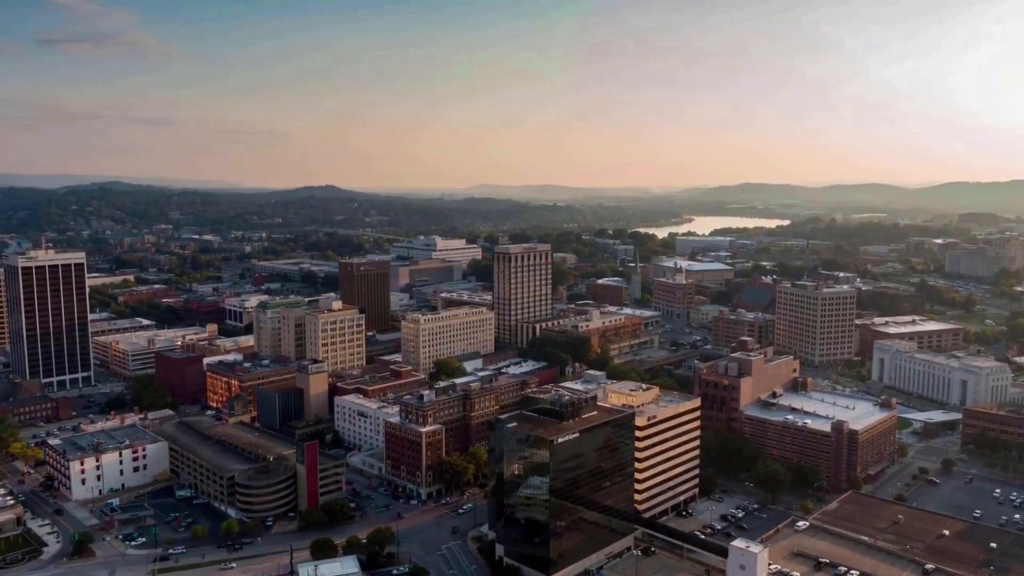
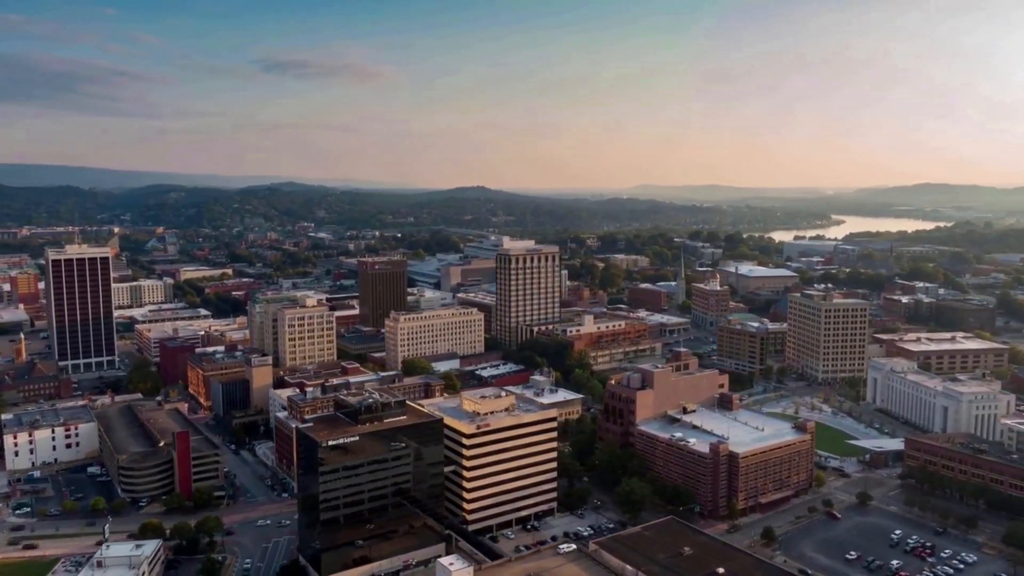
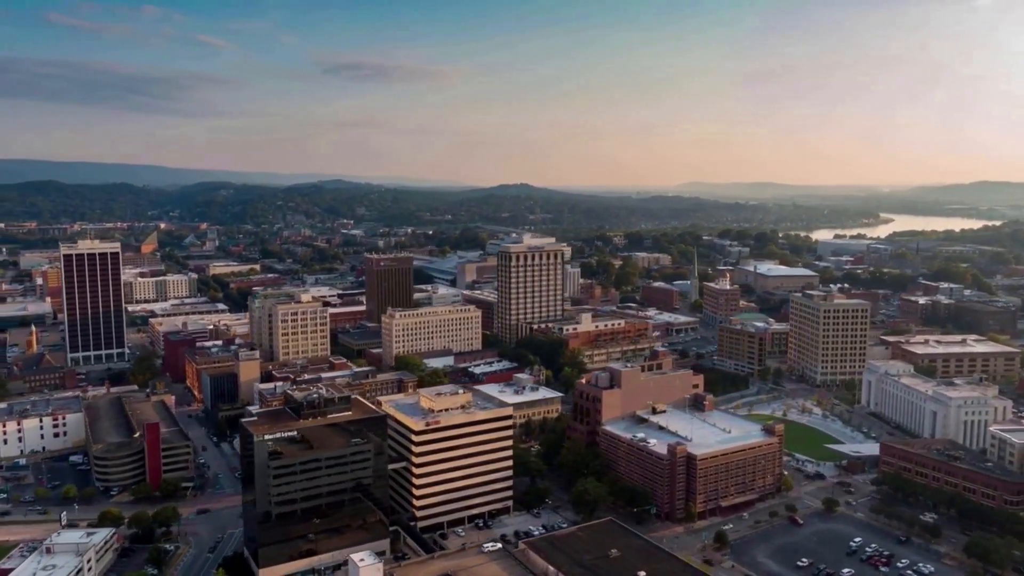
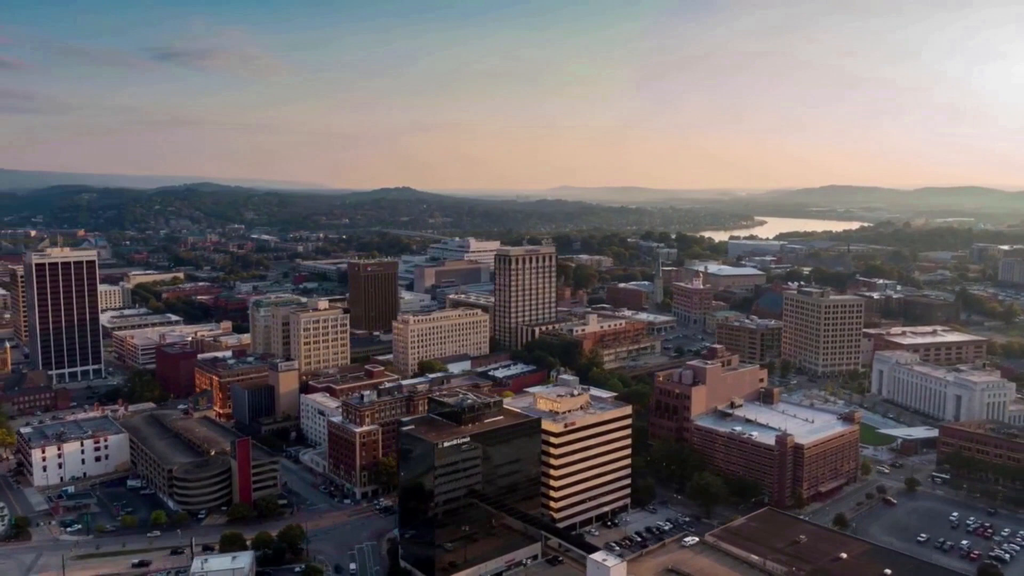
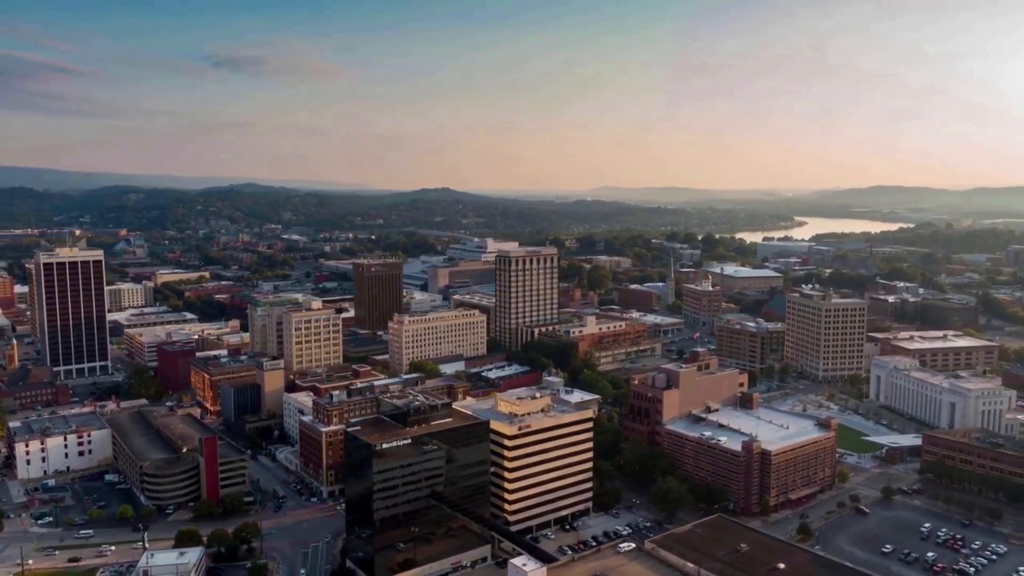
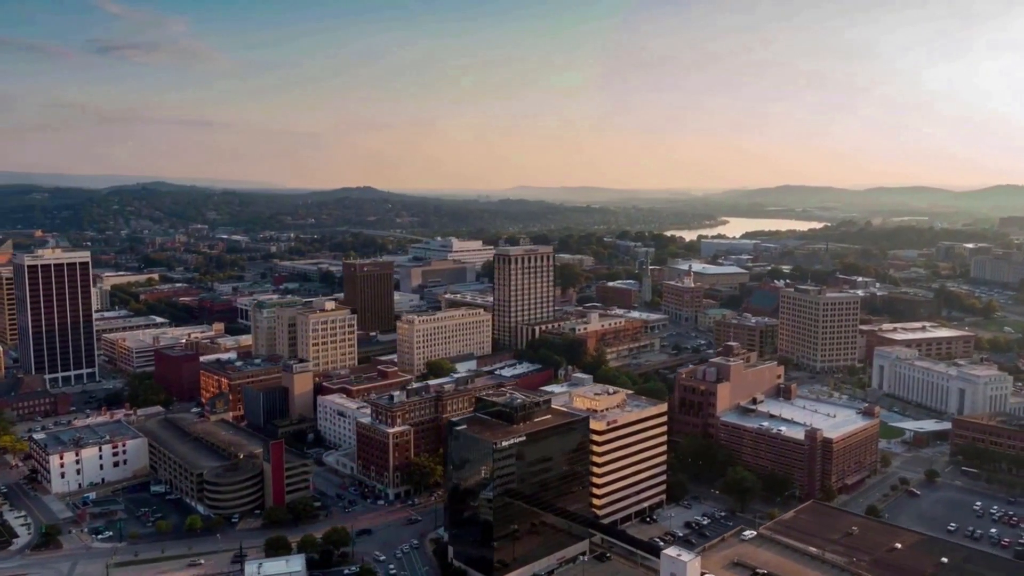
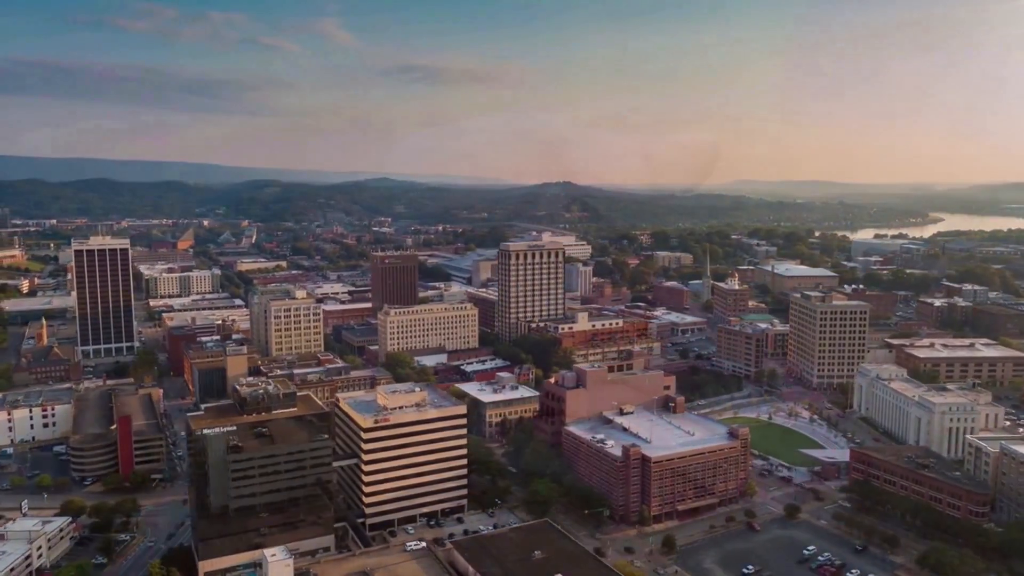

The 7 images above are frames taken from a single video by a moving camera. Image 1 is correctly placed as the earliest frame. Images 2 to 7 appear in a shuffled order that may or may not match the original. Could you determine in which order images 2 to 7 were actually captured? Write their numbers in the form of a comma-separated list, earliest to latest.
6, 4, 5, 2, 3, 7
